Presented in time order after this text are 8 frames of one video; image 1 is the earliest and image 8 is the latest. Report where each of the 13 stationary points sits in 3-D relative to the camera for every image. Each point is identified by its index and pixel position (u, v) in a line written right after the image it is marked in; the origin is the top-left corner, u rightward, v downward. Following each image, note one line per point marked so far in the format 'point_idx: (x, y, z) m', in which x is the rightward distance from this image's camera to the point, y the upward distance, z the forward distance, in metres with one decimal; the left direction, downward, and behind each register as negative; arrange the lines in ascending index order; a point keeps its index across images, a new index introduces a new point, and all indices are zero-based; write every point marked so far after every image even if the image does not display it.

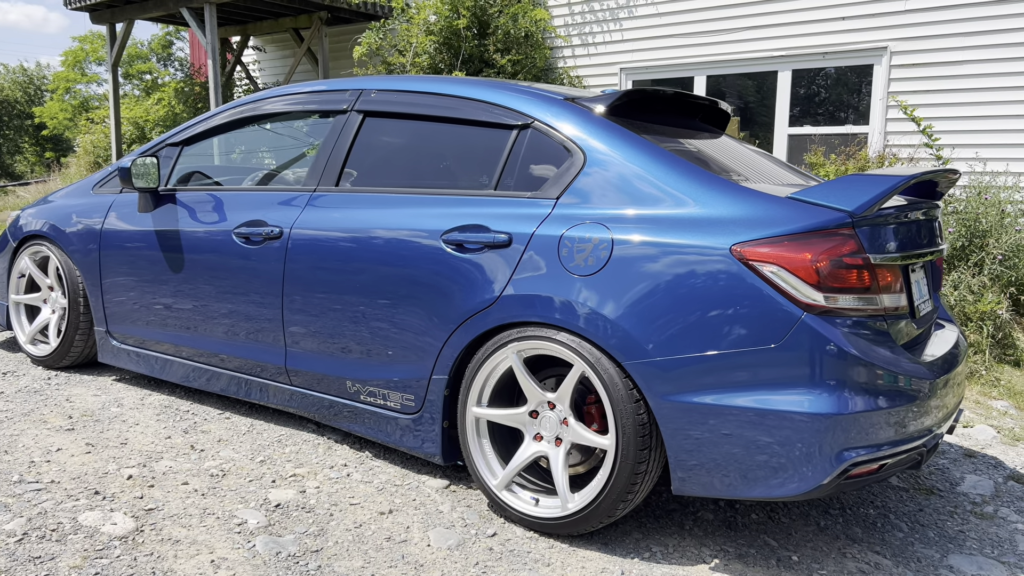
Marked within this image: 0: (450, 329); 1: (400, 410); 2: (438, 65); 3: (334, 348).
0: (-0.2, -0.1, +2.5) m
1: (-0.4, -0.4, +2.7) m
2: (-0.7, +2.3, +8.4) m
3: (-0.6, -0.2, +2.9) m
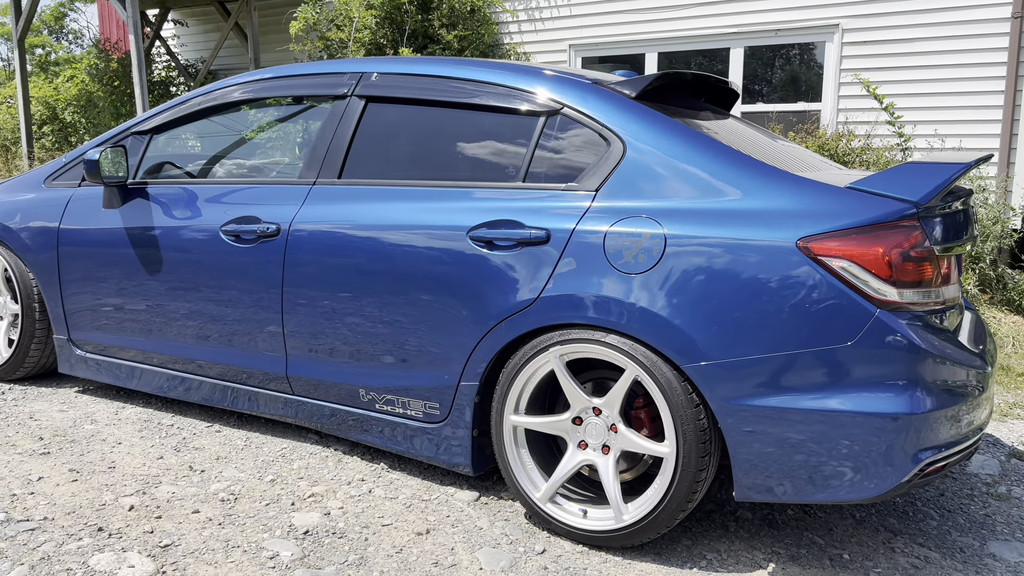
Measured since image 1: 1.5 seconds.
0: (-0.1, -0.1, +2.4) m
1: (-0.3, -0.4, +2.5) m
2: (-1.3, +2.4, +8.1) m
3: (-0.5, -0.2, +2.7) m
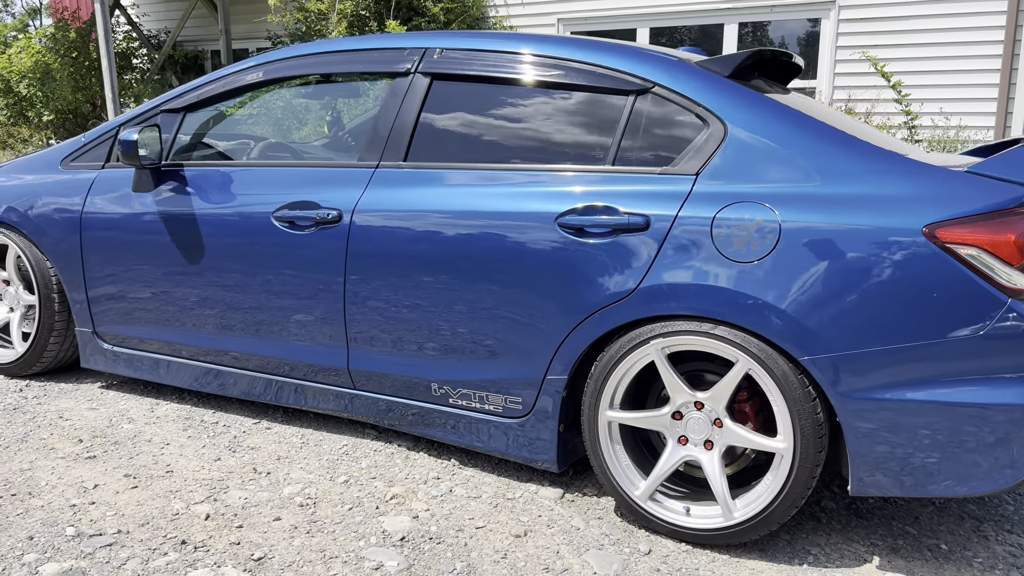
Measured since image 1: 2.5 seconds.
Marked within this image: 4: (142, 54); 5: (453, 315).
0: (+0.2, -0.1, +2.2) m
1: (0.0, -0.4, +2.4) m
2: (-1.4, +2.6, +7.8) m
3: (-0.3, -0.2, +2.5) m
4: (-4.5, +2.9, +10.2) m
5: (-0.2, -0.1, +2.4) m
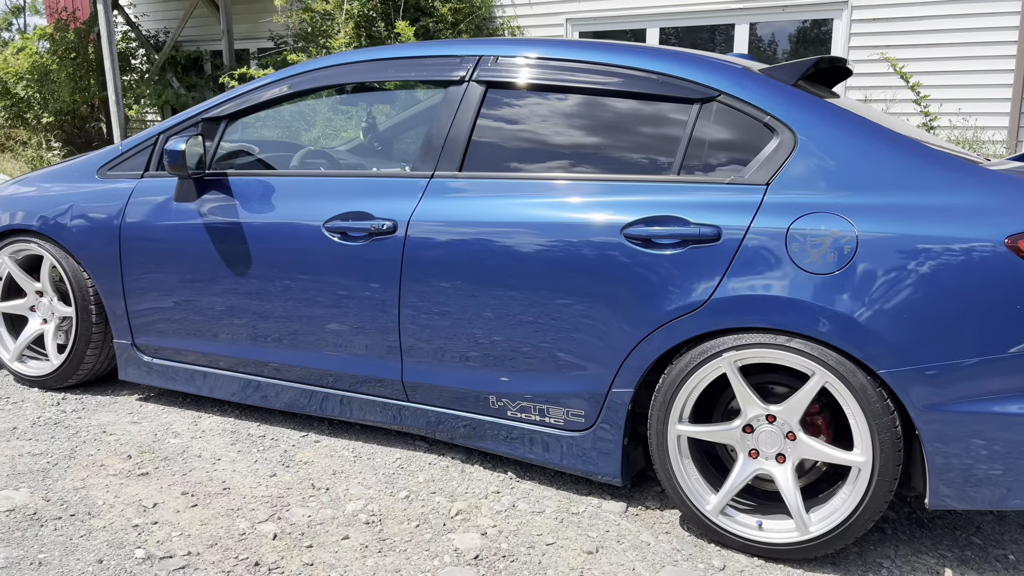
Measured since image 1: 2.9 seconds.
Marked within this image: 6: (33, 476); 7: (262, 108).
0: (+0.3, -0.1, +2.2) m
1: (+0.1, -0.4, +2.4) m
2: (-1.3, +2.6, +7.8) m
3: (-0.1, -0.2, +2.5) m
4: (-4.5, +2.8, +10.1) m
5: (0.0, -0.1, +2.4) m
6: (-1.4, -0.5, +2.4) m
7: (-0.9, +0.6, +2.9) m
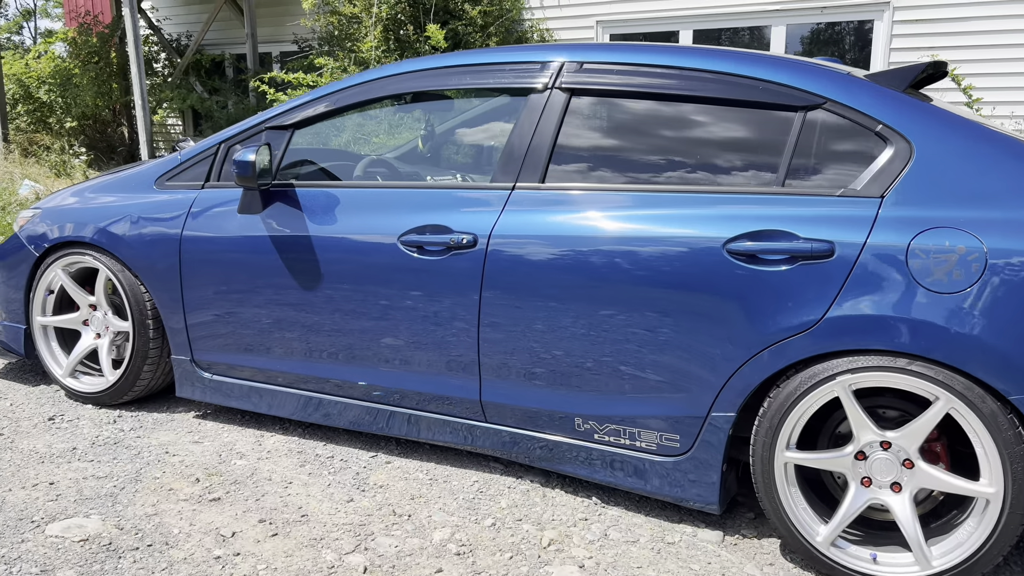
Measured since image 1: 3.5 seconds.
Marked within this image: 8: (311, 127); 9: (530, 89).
0: (+0.6, -0.2, +2.1) m
1: (+0.4, -0.4, +2.3) m
2: (-1.1, +2.5, +7.7) m
3: (+0.1, -0.3, +2.4) m
4: (-4.2, +2.8, +10.0) m
5: (+0.2, -0.2, +2.3) m
6: (-1.1, -0.6, +2.3) m
7: (-0.6, +0.6, +2.8) m
8: (-0.7, +0.5, +2.8) m
9: (+0.1, +0.6, +2.5) m
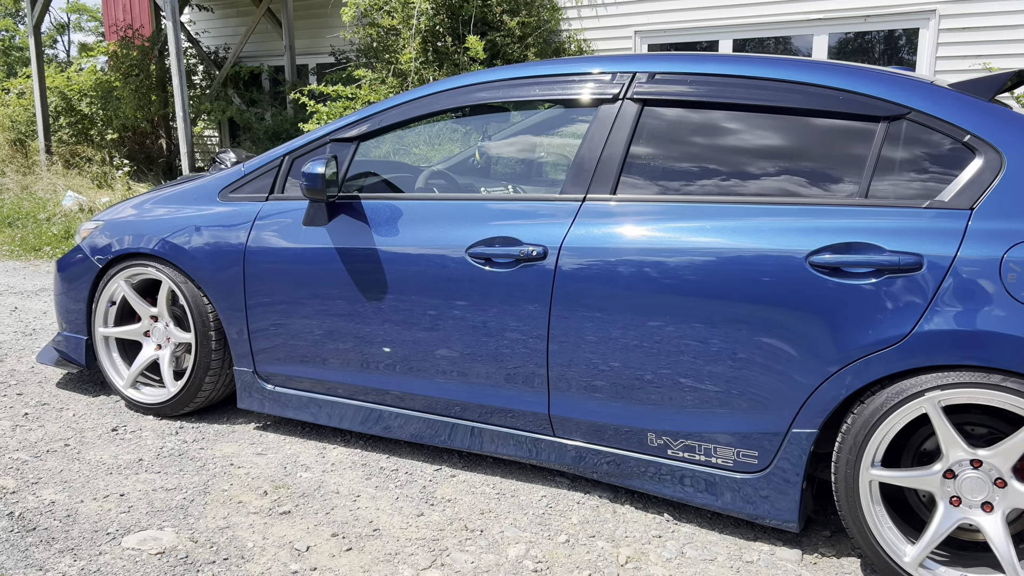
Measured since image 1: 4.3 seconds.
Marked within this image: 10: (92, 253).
0: (+0.8, -0.2, +2.1) m
1: (+0.6, -0.5, +2.3) m
2: (-0.7, +2.4, +7.7) m
3: (+0.3, -0.3, +2.3) m
4: (-3.8, +2.7, +10.2) m
5: (+0.4, -0.2, +2.2) m
6: (-0.9, -0.6, +2.3) m
7: (-0.4, +0.5, +2.8) m
8: (-0.5, +0.5, +2.8) m
9: (+0.3, +0.6, +2.5) m
10: (-1.6, +0.1, +3.2) m
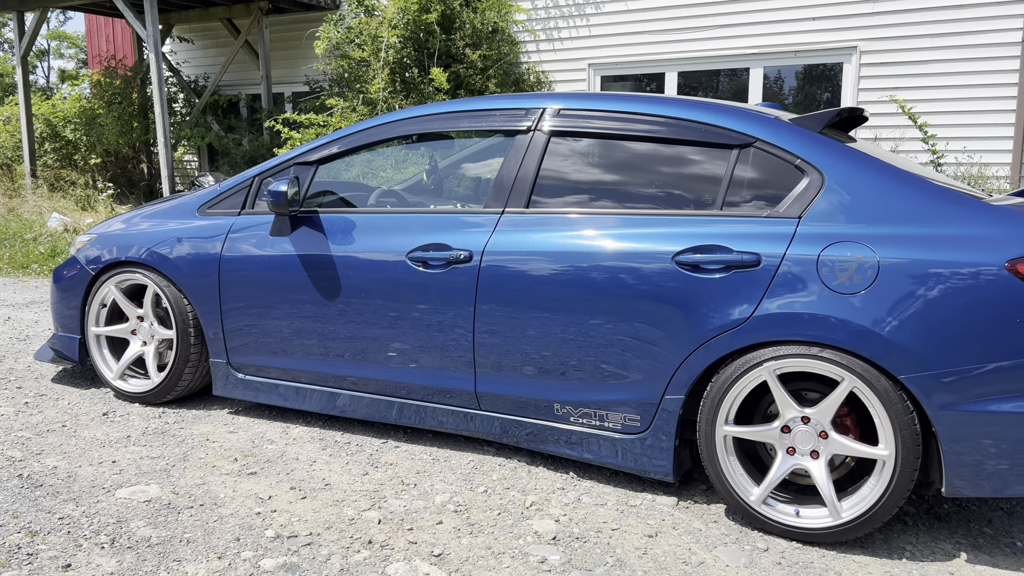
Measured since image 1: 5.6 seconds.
0: (+0.6, -0.2, +2.6) m
1: (+0.4, -0.5, +2.7) m
2: (-1.1, +2.3, +8.2) m
3: (+0.1, -0.3, +2.8) m
4: (-4.2, +2.4, +10.6) m
5: (+0.2, -0.2, +2.7) m
6: (-1.2, -0.6, +2.7) m
7: (-0.6, +0.5, +3.3) m
8: (-0.7, +0.5, +3.3) m
9: (0.0, +0.6, +3.0) m
10: (-1.8, +0.1, +3.6) m
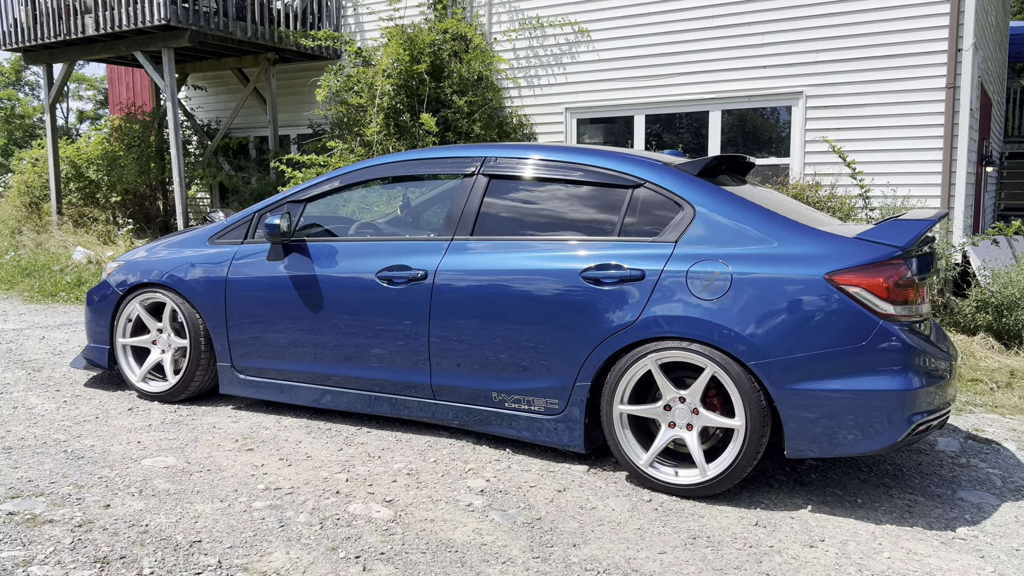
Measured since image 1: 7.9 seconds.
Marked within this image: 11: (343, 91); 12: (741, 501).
0: (+0.3, -0.2, +3.2) m
1: (+0.1, -0.5, +3.4) m
2: (-1.2, +2.0, +9.0) m
3: (-0.2, -0.3, +3.5) m
4: (-4.3, +2.0, +11.5) m
5: (0.0, -0.2, +3.4) m
6: (-1.4, -0.7, +3.4) m
7: (-0.9, +0.4, +4.0) m
8: (-0.9, +0.4, +4.0) m
9: (-0.2, +0.5, +3.7) m
10: (-2.1, 0.0, +4.3) m
11: (-1.9, +2.2, +9.5) m
12: (+0.9, -0.8, +3.1) m
